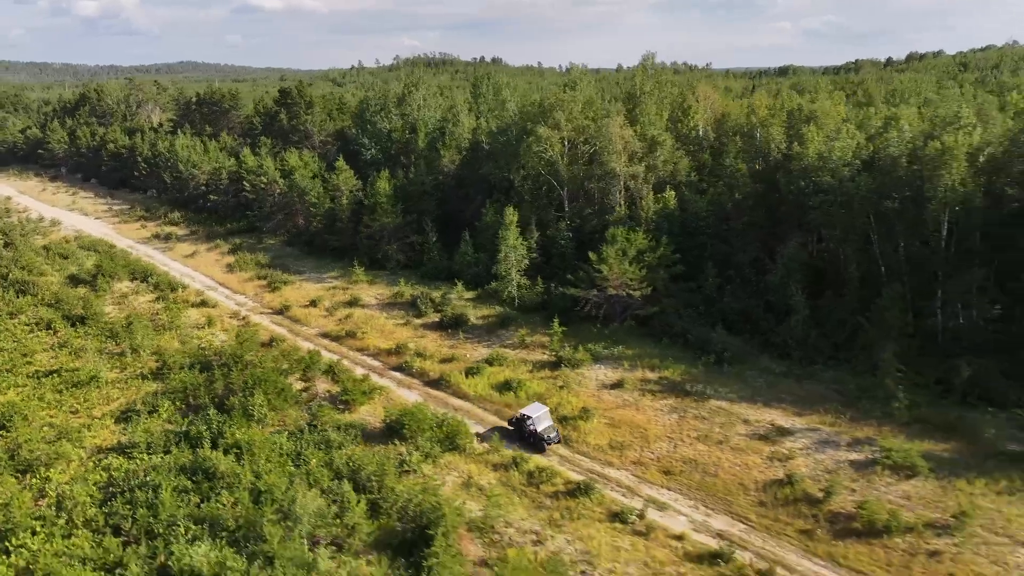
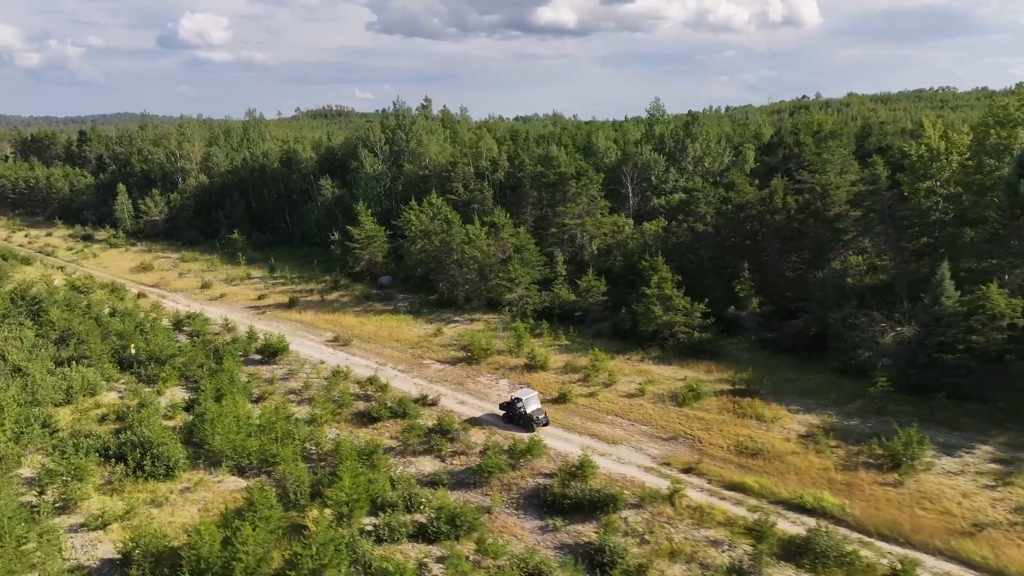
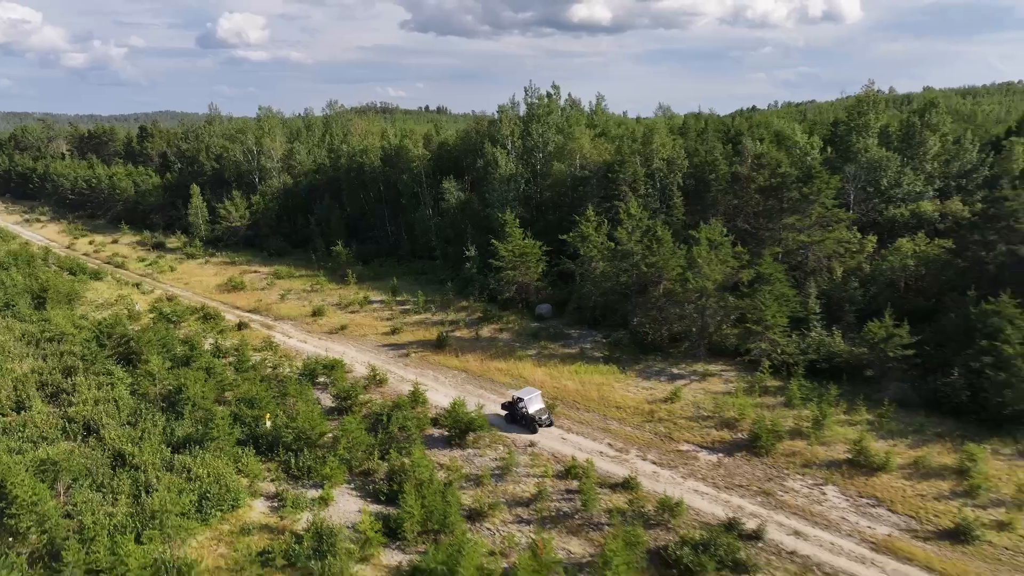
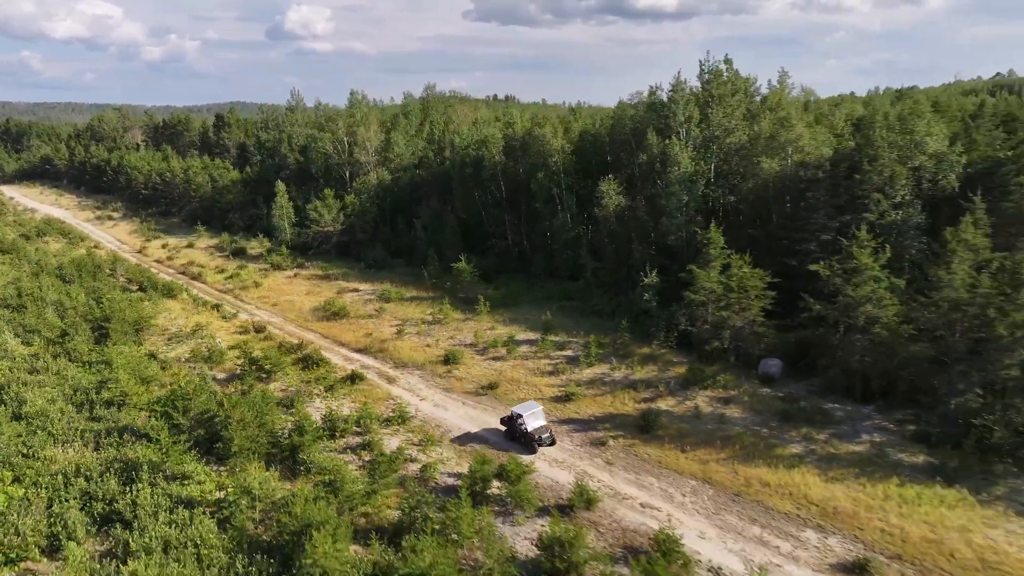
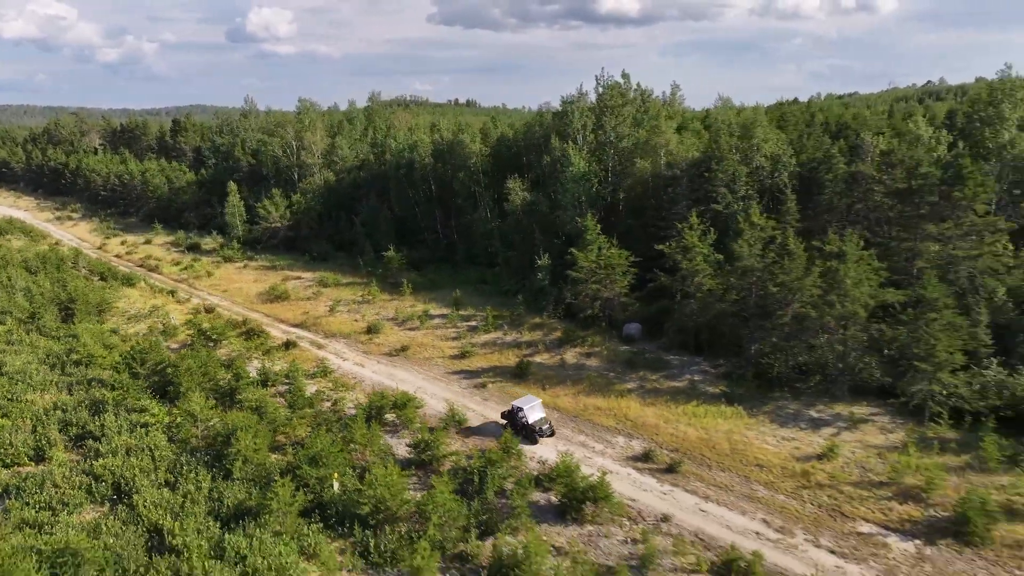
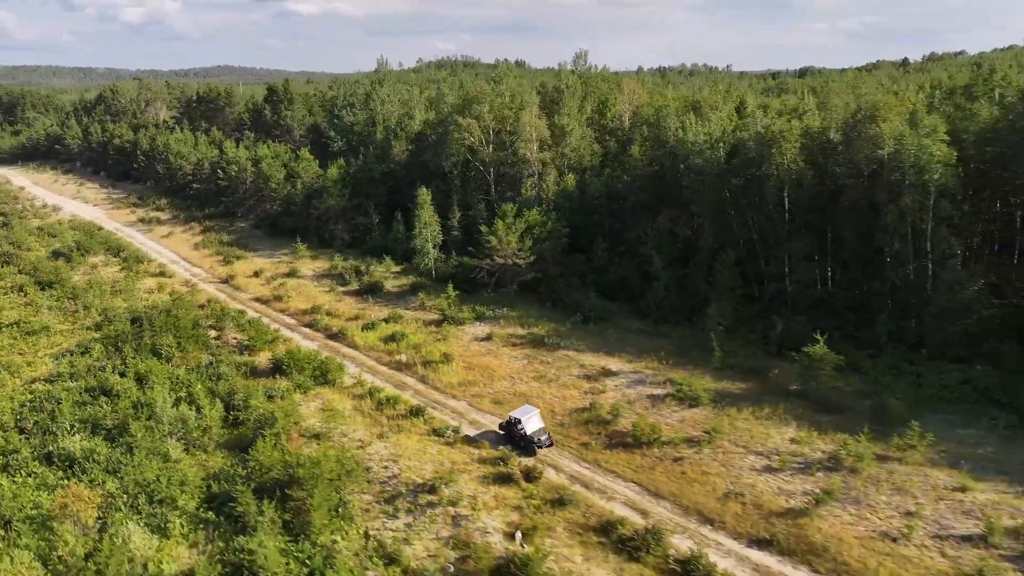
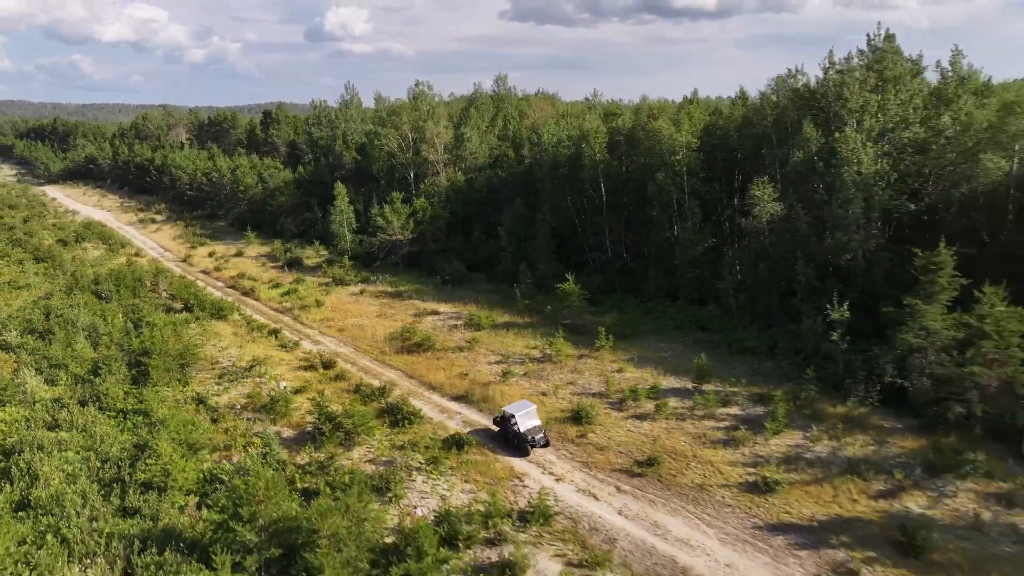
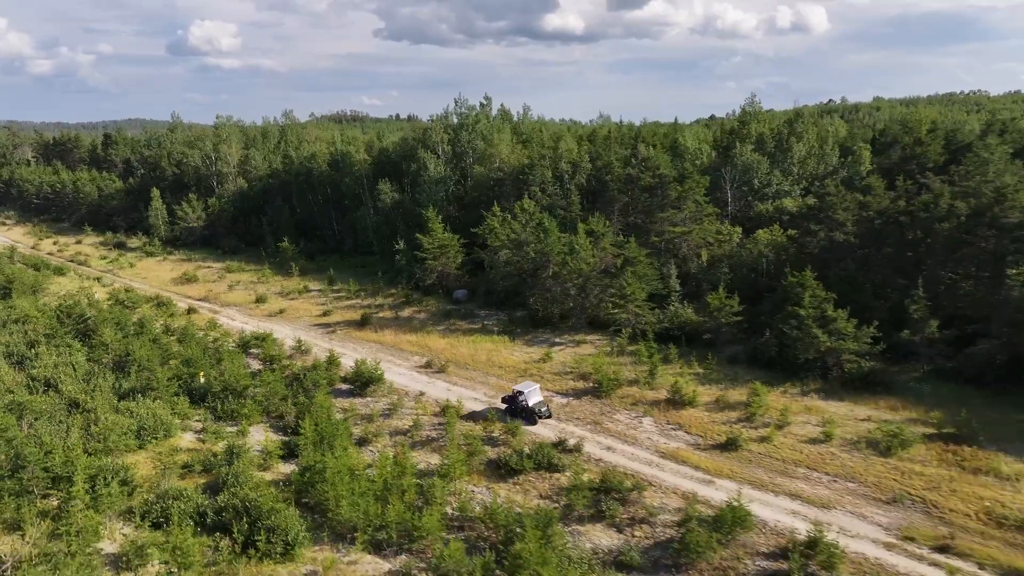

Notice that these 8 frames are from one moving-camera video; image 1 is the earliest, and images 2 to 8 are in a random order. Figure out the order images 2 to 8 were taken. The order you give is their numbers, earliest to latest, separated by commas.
6, 7, 4, 5, 3, 8, 2
